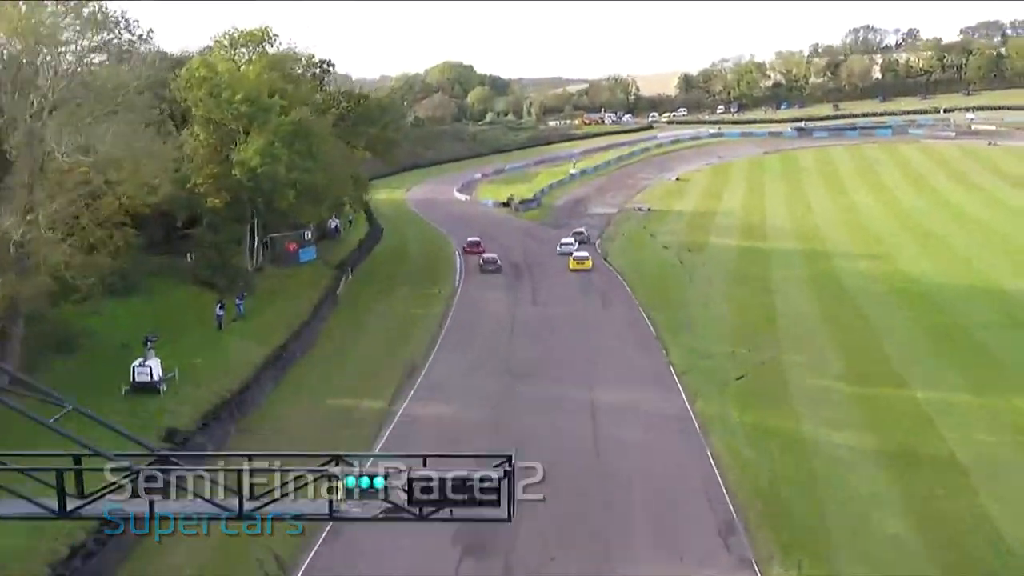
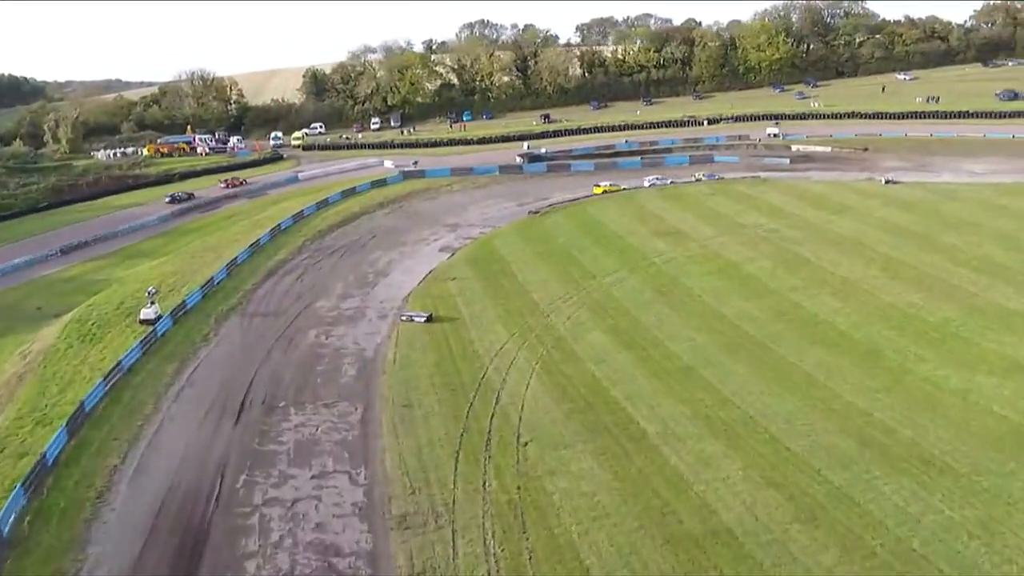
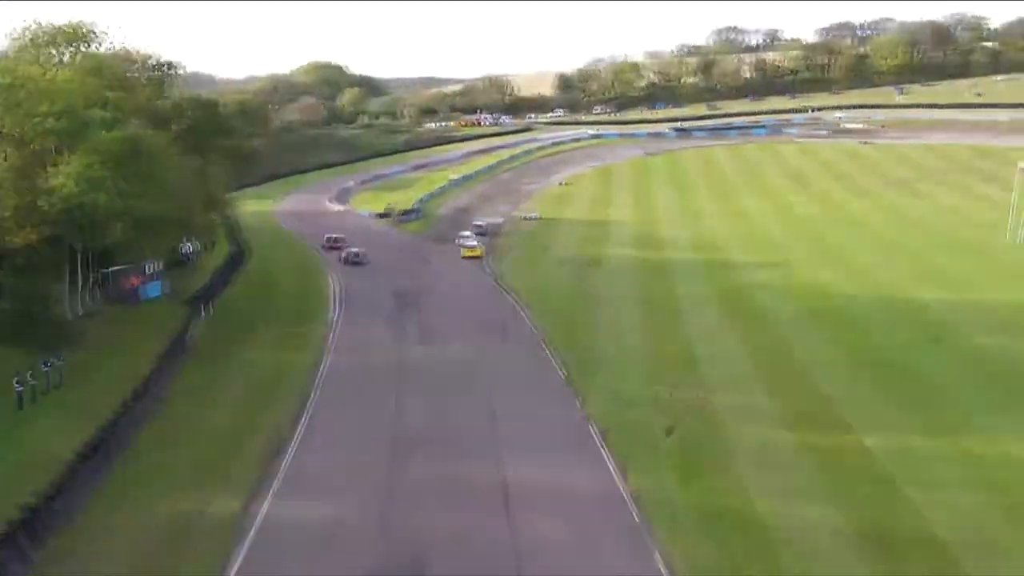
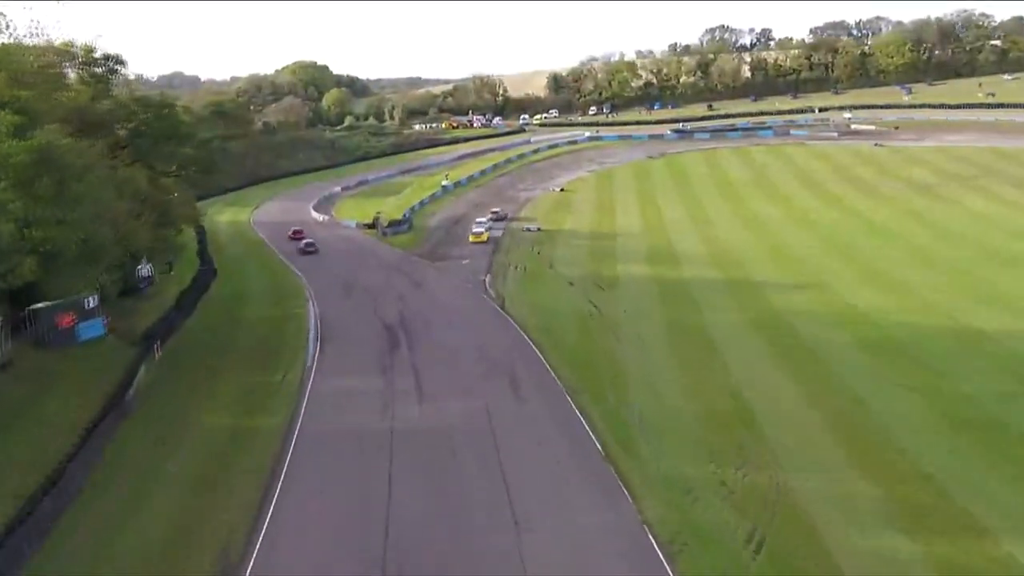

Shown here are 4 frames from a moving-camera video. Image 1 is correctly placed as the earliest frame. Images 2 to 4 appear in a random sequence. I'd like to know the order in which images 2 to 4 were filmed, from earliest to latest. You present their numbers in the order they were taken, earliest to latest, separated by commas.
3, 4, 2
